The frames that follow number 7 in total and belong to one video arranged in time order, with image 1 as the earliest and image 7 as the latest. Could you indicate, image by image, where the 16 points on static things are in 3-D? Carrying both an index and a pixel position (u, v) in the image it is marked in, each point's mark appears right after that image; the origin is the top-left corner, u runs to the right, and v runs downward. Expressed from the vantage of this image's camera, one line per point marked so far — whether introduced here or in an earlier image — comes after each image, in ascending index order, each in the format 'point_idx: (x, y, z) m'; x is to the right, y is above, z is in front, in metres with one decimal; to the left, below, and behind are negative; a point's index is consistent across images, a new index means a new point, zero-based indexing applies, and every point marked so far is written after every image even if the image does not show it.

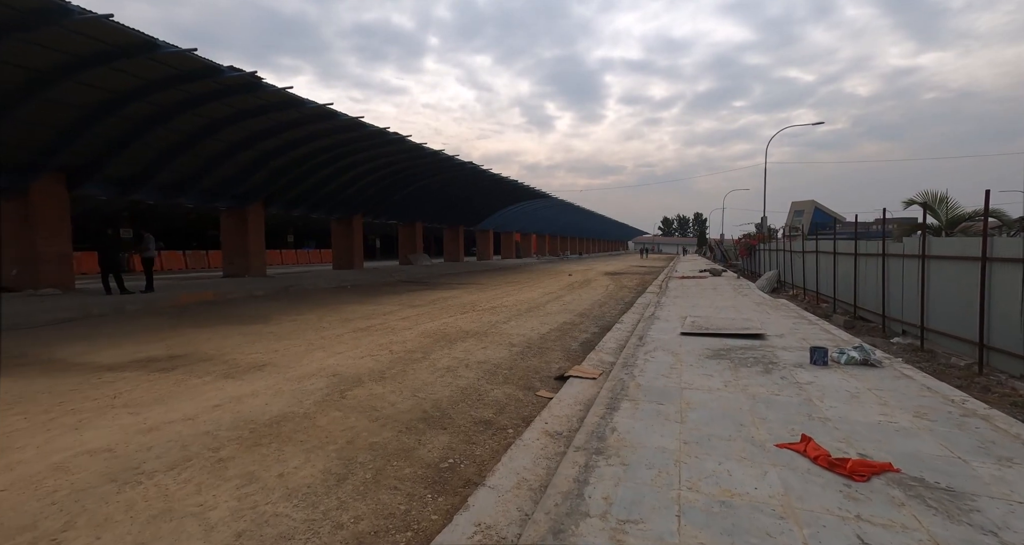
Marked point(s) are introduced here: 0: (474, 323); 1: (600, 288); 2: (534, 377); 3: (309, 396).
0: (-0.8, -1.1, +9.7) m
1: (+3.8, -0.6, +19.8) m
2: (+0.3, -1.4, +5.9) m
3: (-2.1, -1.3, +4.8) m
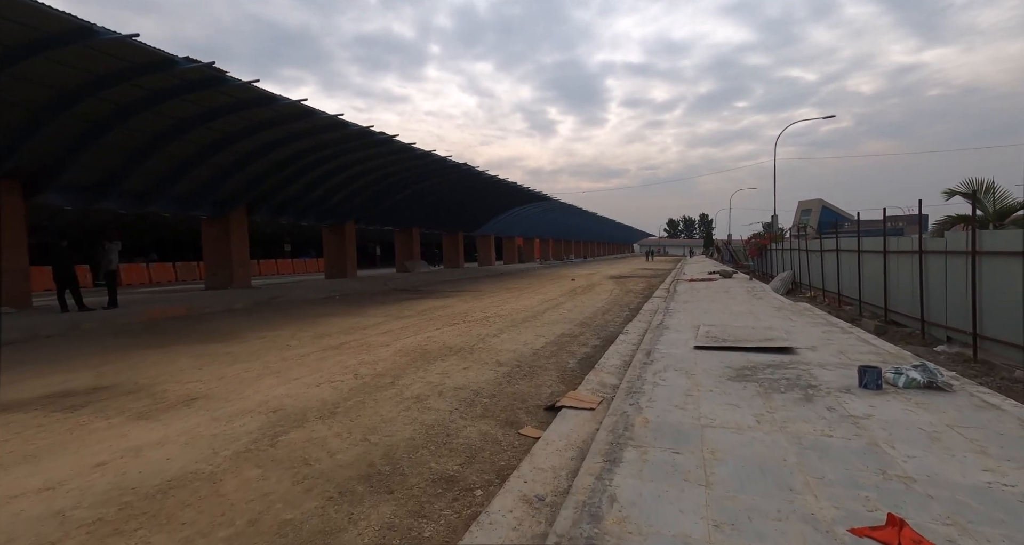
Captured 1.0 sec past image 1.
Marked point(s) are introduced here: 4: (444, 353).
0: (-1.0, -1.2, +8.7) m
1: (+3.8, -0.8, +18.7) m
2: (+0.1, -1.5, +4.9) m
3: (-2.4, -1.4, +3.8) m
4: (-1.1, -1.3, +7.3) m
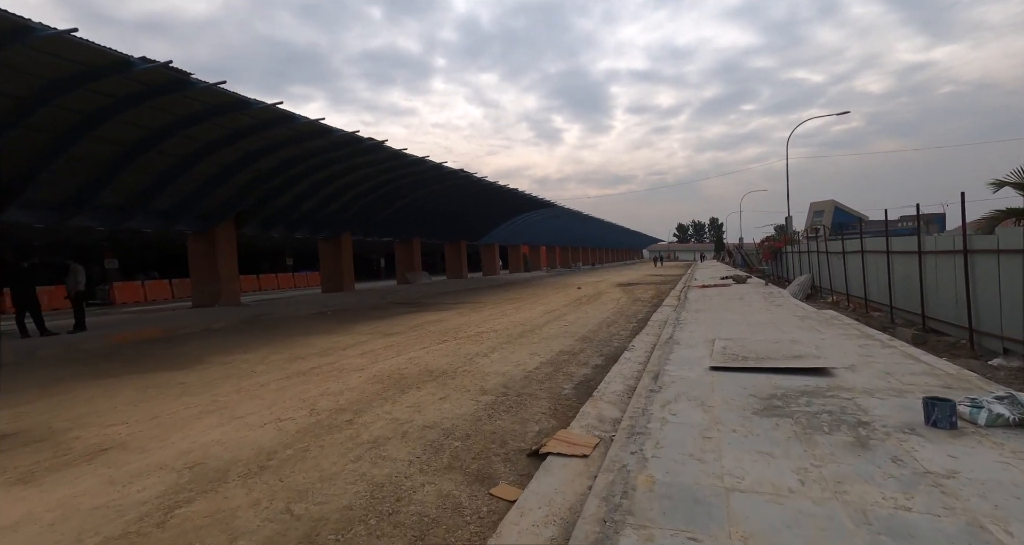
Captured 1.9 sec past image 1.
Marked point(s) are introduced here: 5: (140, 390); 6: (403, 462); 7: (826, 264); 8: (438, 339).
0: (-1.1, -1.5, +7.8) m
1: (+3.8, -1.1, +17.8) m
2: (-0.1, -1.6, +4.0) m
3: (-2.6, -1.6, +2.9) m
4: (-1.2, -1.5, +6.4) m
5: (-4.9, -1.6, +6.1) m
6: (-0.9, -1.6, +3.8) m
7: (+12.2, +0.3, +17.8) m
8: (-1.6, -1.4, +9.8) m
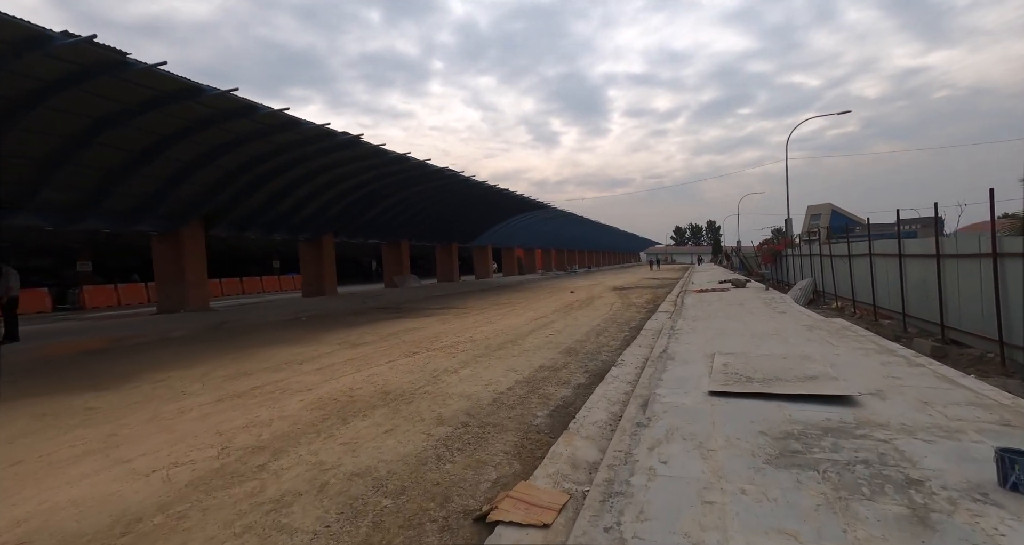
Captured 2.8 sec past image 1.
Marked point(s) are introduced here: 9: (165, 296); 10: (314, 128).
0: (-1.5, -1.5, +6.8) m
1: (+3.4, -1.3, +16.8) m
2: (-0.5, -1.6, +3.0) m
3: (-3.0, -1.6, +2.0) m
4: (-1.7, -1.6, +5.5) m
5: (-5.4, -1.6, +5.1) m
6: (-1.3, -1.6, +2.9) m
7: (+11.7, +0.1, +17.0) m
8: (-2.0, -1.5, +8.9) m
9: (-11.2, -0.7, +14.8) m
10: (-5.6, +4.1, +13.1) m
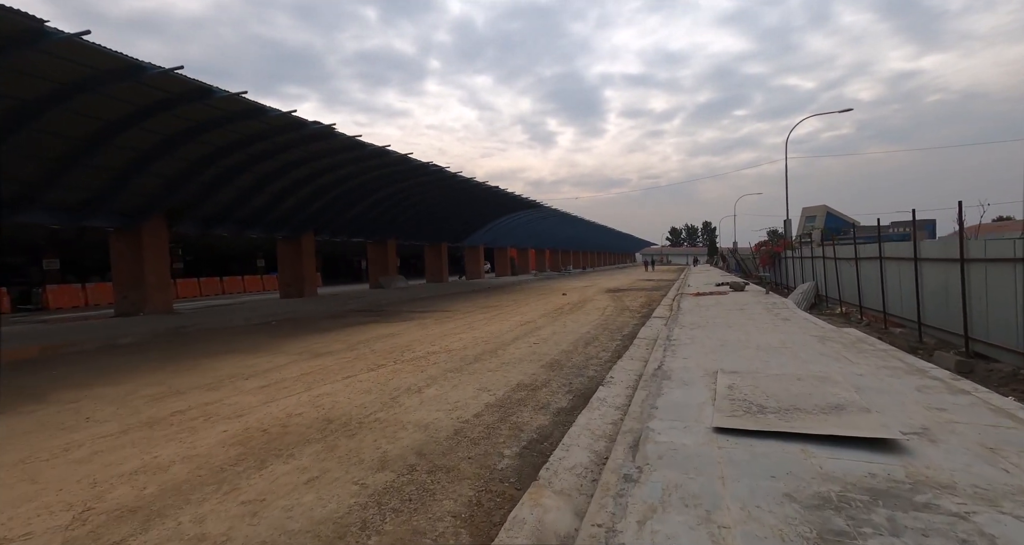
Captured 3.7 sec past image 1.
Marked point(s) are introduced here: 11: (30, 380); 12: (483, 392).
0: (-1.9, -1.6, +5.9) m
1: (+2.9, -1.3, +15.9) m
2: (-0.9, -1.7, +2.1) m
3: (-3.3, -1.7, +1.0) m
4: (-2.0, -1.6, +4.5) m
5: (-5.7, -1.7, +4.1) m
6: (-1.6, -1.7, +1.9) m
7: (+11.3, 0.0, +16.1) m
8: (-2.4, -1.6, +7.9) m
9: (-11.6, -0.7, +13.7) m
10: (-6.0, +4.1, +12.1) m
11: (-7.6, -1.7, +7.3) m
12: (-0.4, -1.6, +6.1) m
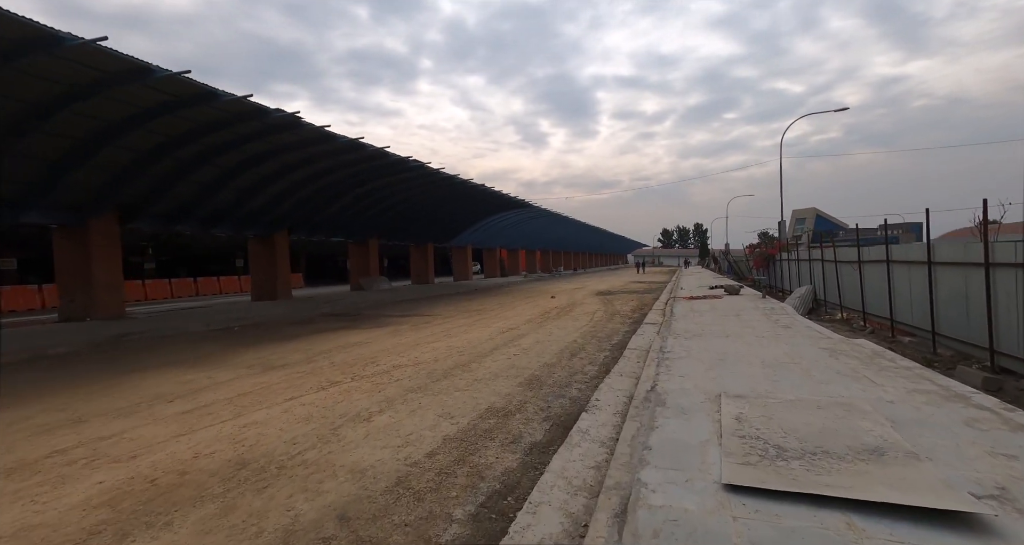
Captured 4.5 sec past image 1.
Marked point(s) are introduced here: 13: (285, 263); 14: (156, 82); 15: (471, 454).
0: (-2.3, -1.7, +4.9) m
1: (+2.3, -1.4, +15.0) m
2: (-1.2, -1.8, +1.1) m
3: (-3.6, -1.7, 0.0) m
4: (-2.3, -1.7, +3.5) m
5: (-6.0, -1.7, +3.1) m
6: (-1.9, -1.7, +0.9) m
7: (+10.7, -0.1, +15.4) m
8: (-2.8, -1.6, +6.9) m
9: (-12.1, -0.8, +12.5) m
10: (-6.5, +4.0, +11.0) m
11: (-8.0, -1.7, +6.2) m
12: (-0.7, -1.7, +5.2) m
13: (-9.6, +0.4, +19.5) m
14: (-7.1, +3.8, +9.3) m
15: (-0.4, -1.7, +4.3) m
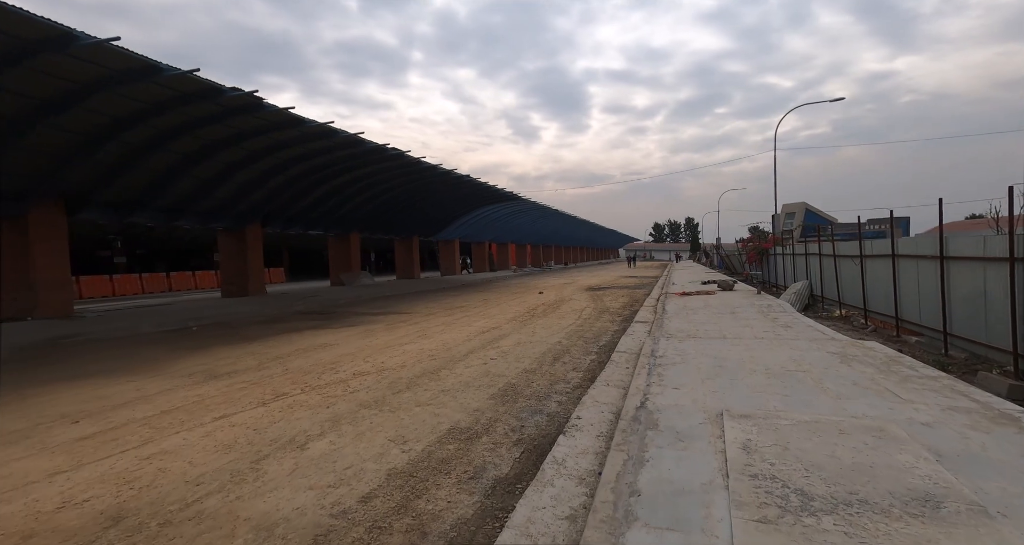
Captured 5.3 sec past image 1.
0: (-2.6, -1.6, +4.0) m
1: (+1.8, -1.3, +14.2) m
2: (-1.4, -1.8, +0.3) m
3: (-3.8, -1.8, -0.9) m
4: (-2.7, -1.7, +2.7) m
5: (-6.3, -1.7, +2.1) m
6: (-2.2, -1.8, +0.1) m
7: (+10.2, +0.1, +14.7) m
8: (-3.2, -1.6, +6.0) m
9: (-12.6, -0.7, +11.5) m
10: (-6.9, +4.1, +10.0) m
11: (-8.3, -1.7, +5.2) m
12: (-1.1, -1.6, +4.3) m
13: (-10.2, +0.6, +18.5) m
14: (-7.5, +3.9, +8.3) m
15: (-0.7, -1.7, +3.5) m
